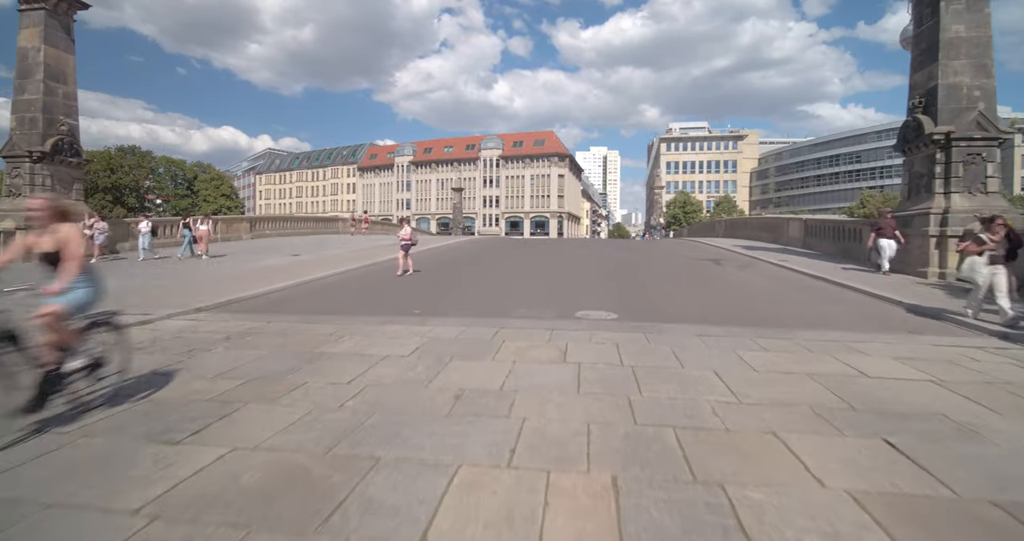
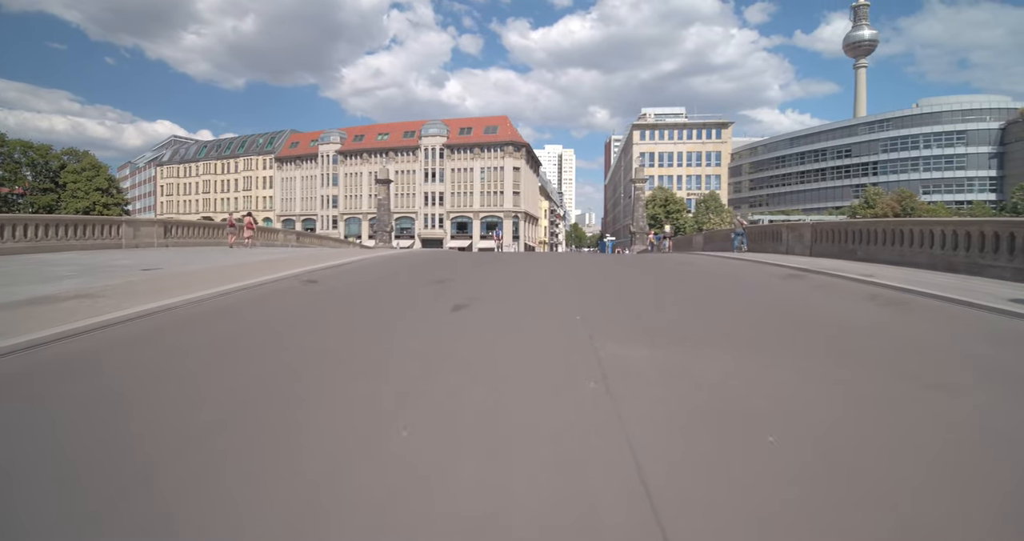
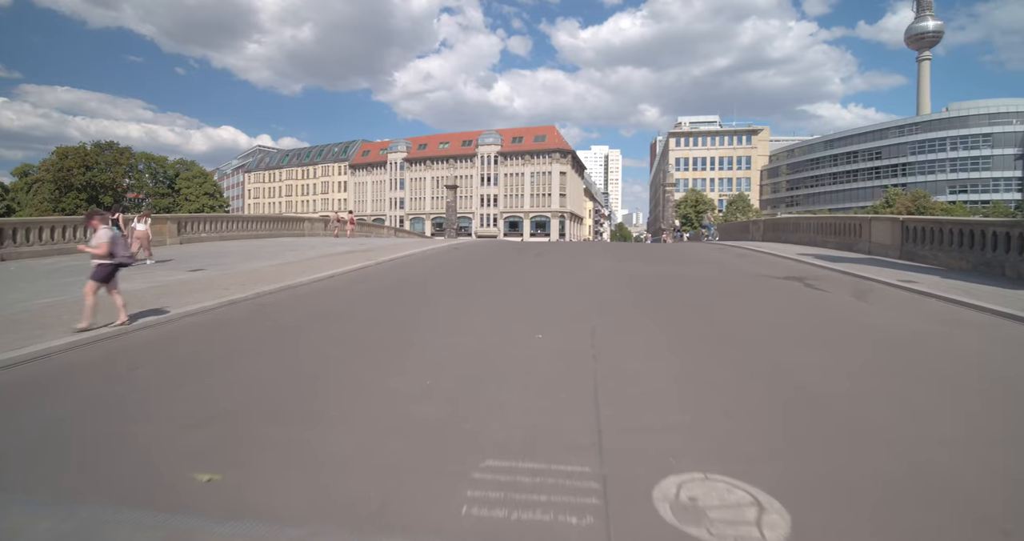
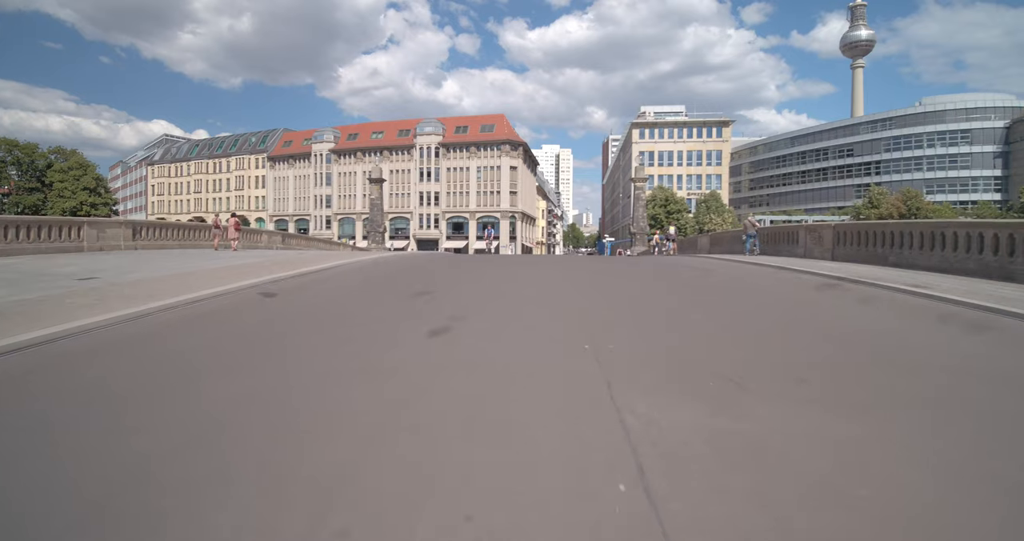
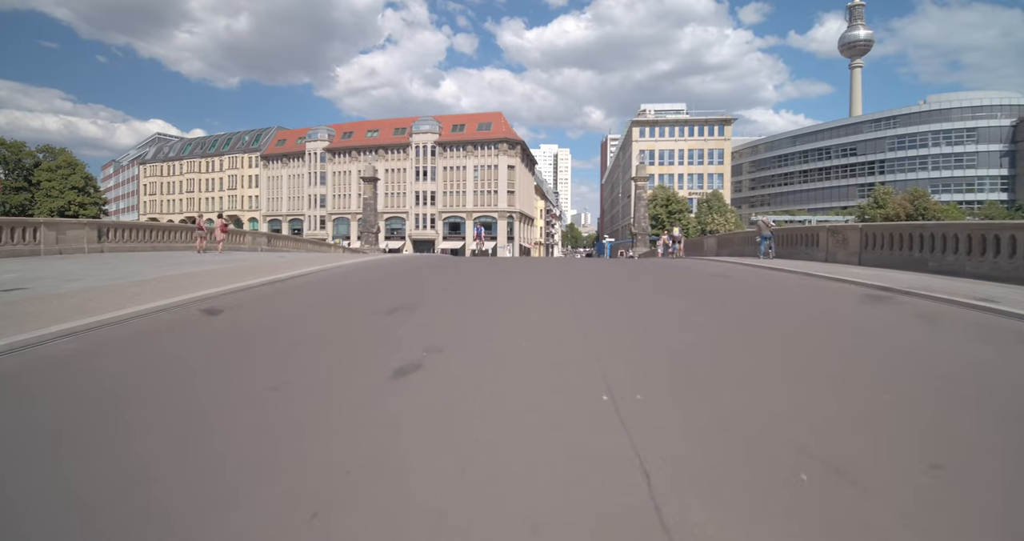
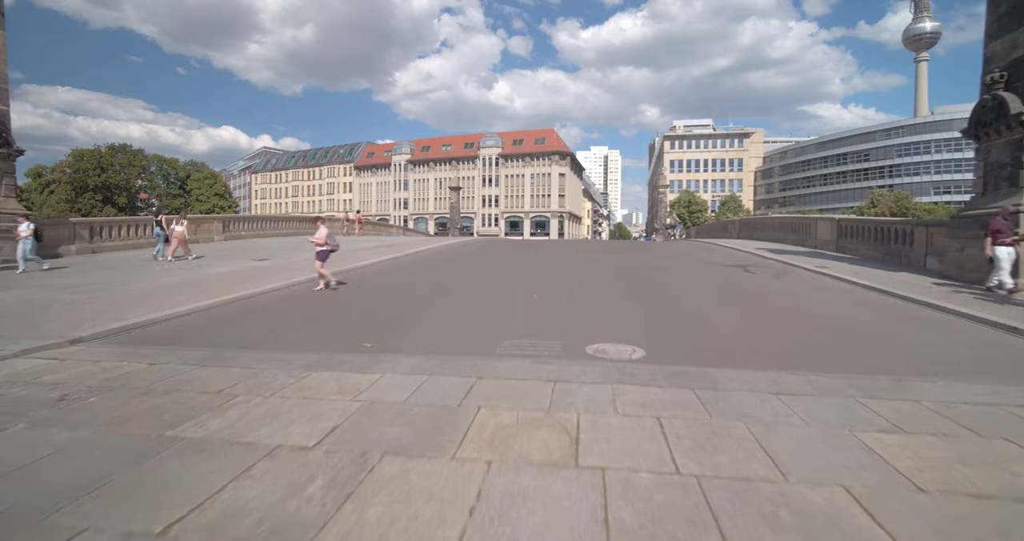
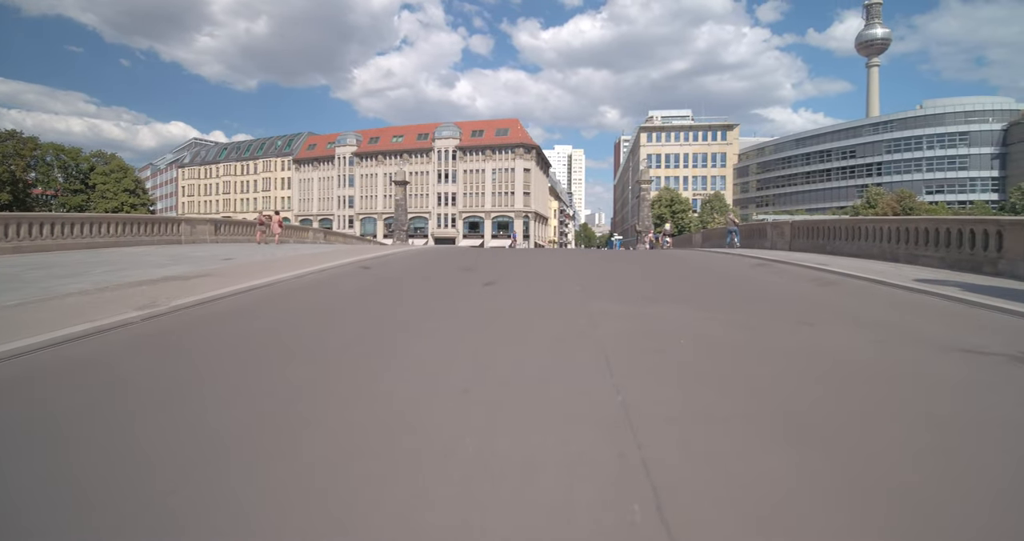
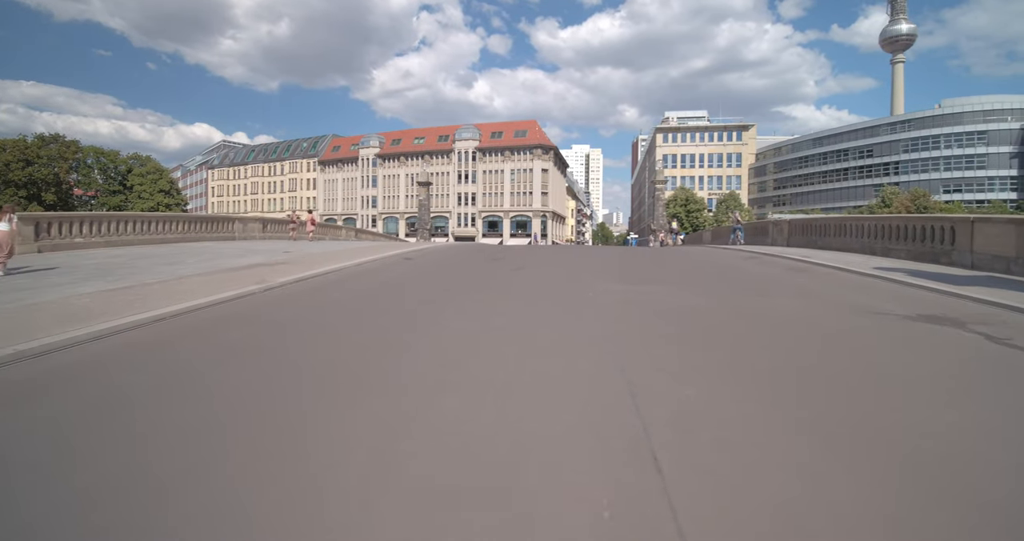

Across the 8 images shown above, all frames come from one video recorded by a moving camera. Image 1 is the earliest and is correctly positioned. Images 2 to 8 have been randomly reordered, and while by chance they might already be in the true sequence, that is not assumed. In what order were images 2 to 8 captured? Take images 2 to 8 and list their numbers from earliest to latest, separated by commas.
6, 3, 8, 7, 2, 4, 5
